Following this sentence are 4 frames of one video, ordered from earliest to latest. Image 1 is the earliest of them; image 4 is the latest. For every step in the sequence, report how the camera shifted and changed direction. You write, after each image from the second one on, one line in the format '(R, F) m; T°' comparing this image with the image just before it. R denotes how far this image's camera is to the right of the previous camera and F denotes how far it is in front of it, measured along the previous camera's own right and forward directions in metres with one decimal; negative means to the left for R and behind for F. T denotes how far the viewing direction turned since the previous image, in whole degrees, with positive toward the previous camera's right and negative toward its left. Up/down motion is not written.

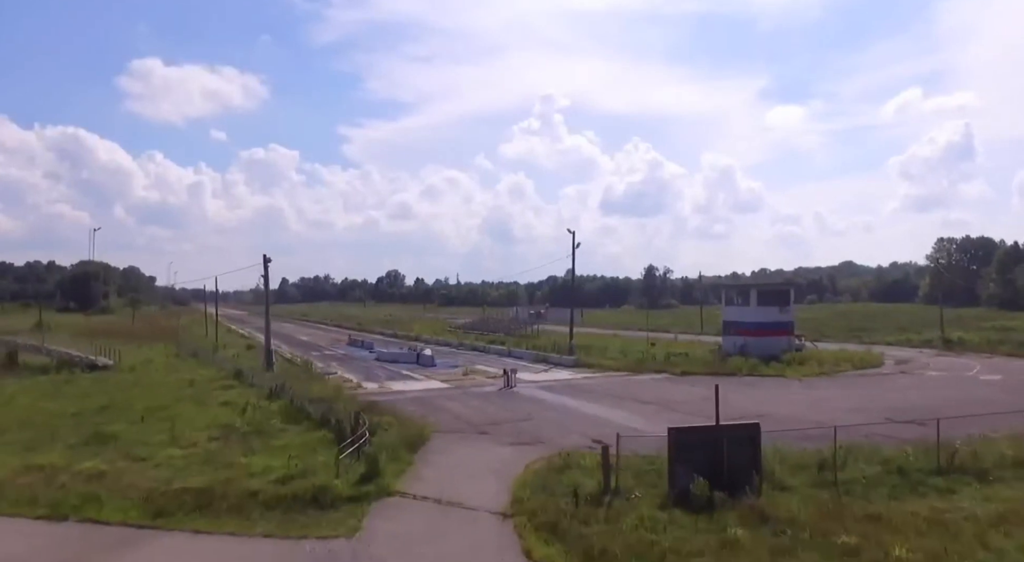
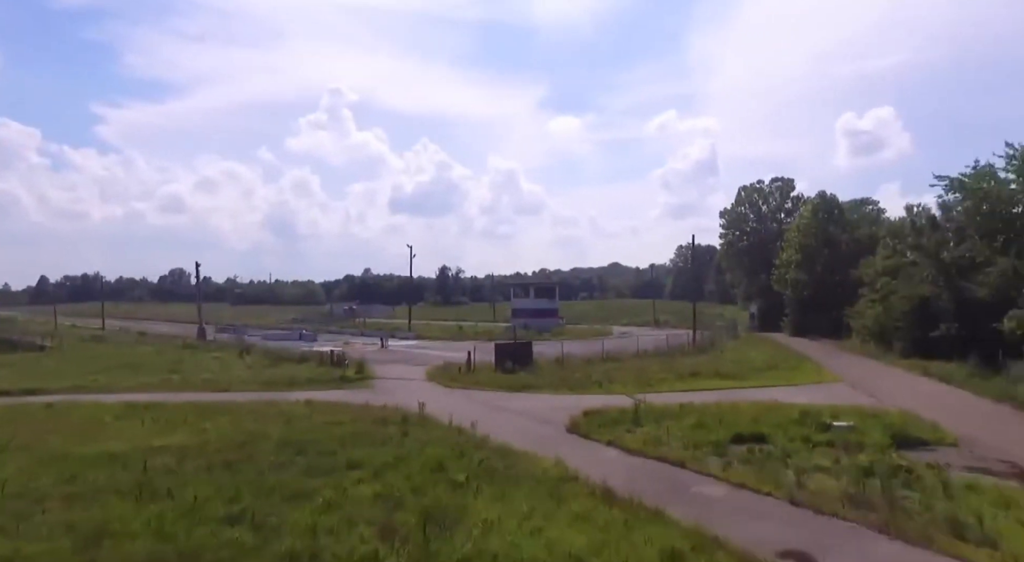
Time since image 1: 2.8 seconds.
(-5.2, -16.5) m; +16°
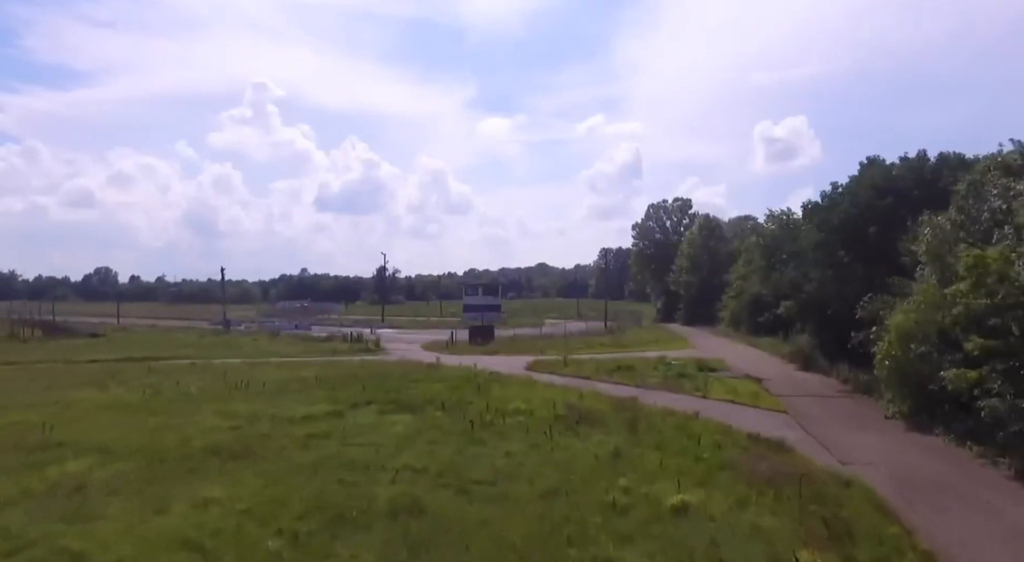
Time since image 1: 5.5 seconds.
(-2.5, -14.0) m; +6°
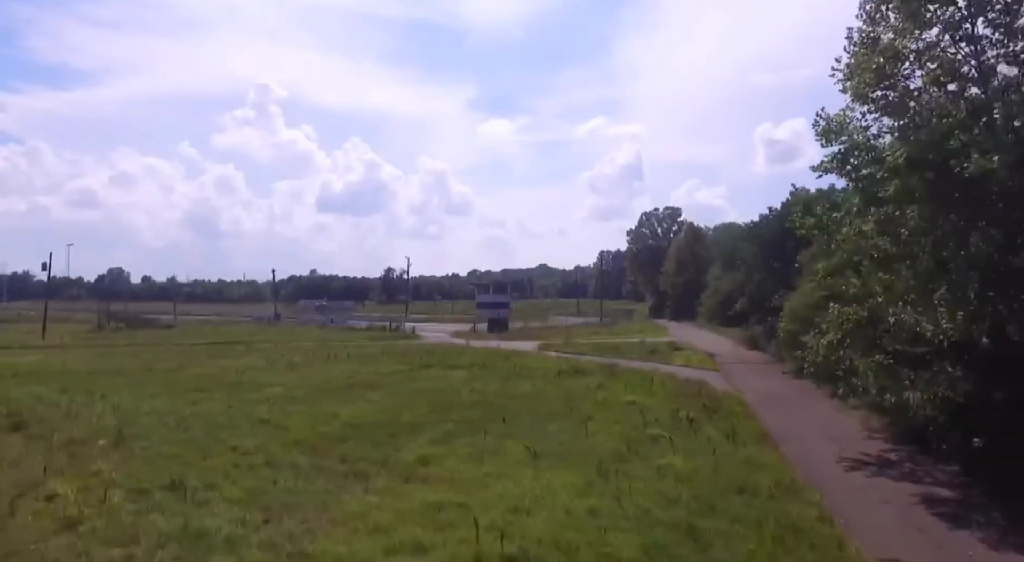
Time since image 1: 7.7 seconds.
(-0.8, -9.4) m; 0°
